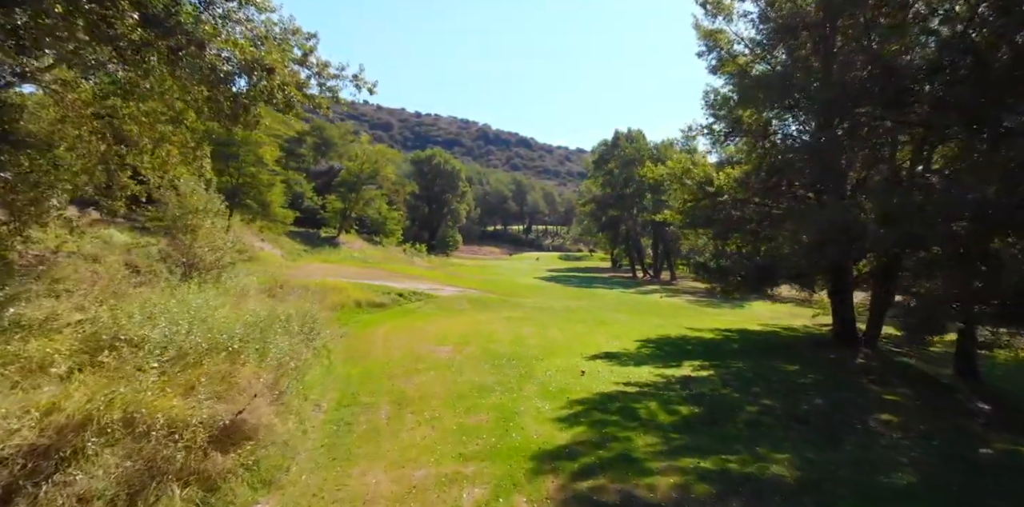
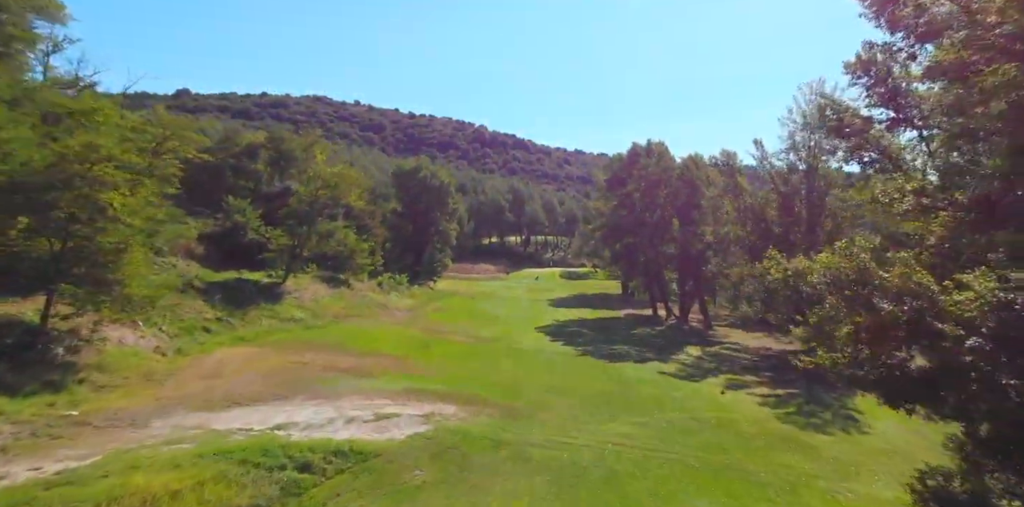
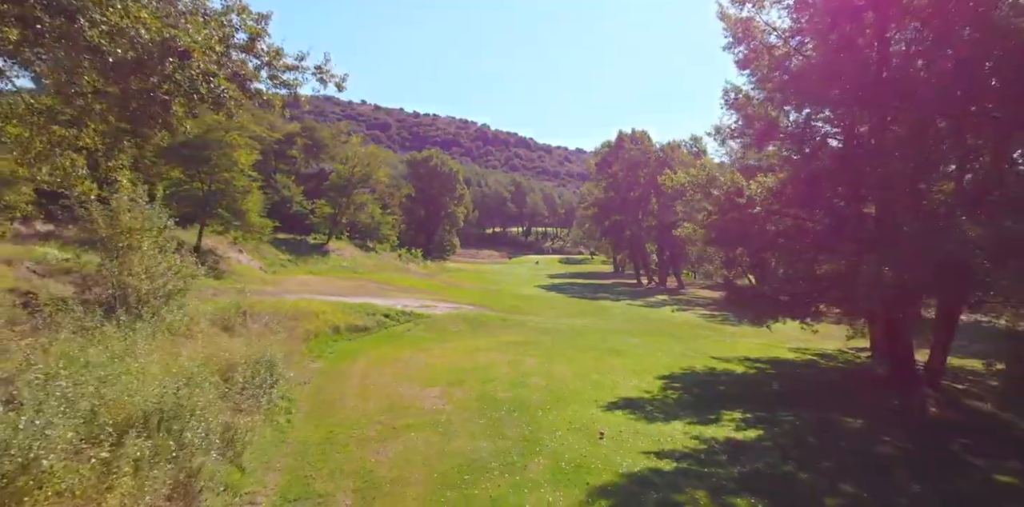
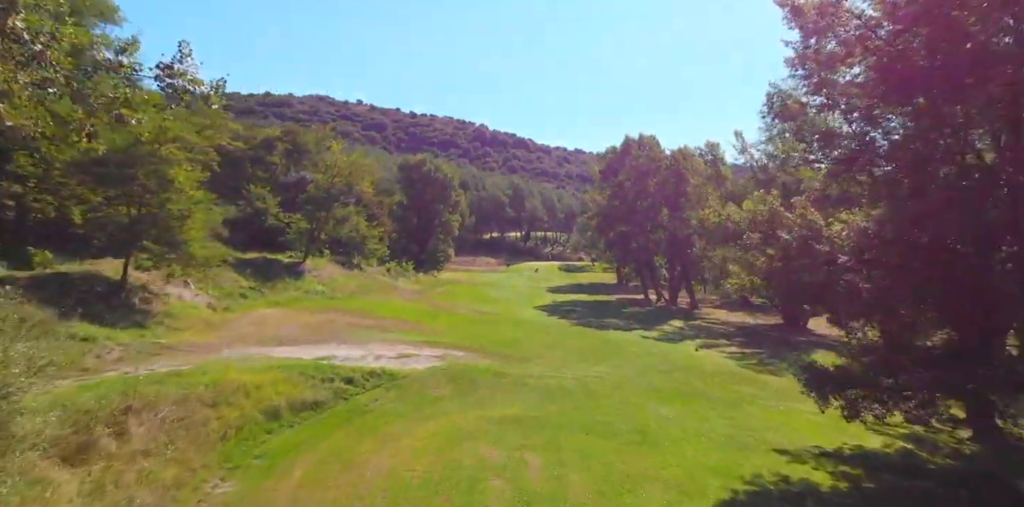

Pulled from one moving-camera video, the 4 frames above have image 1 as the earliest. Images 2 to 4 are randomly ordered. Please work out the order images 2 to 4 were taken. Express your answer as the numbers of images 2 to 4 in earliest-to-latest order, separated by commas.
3, 4, 2
